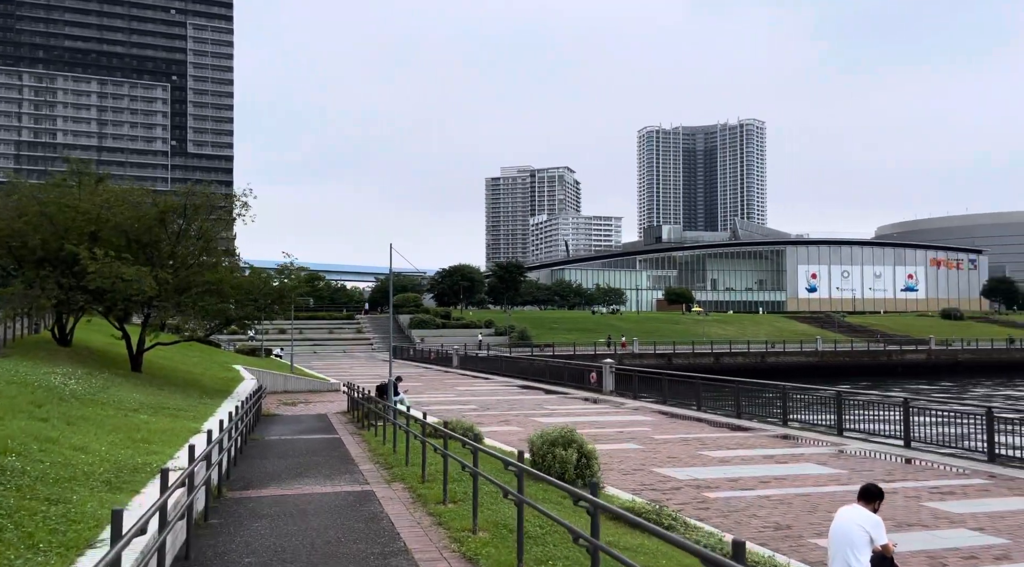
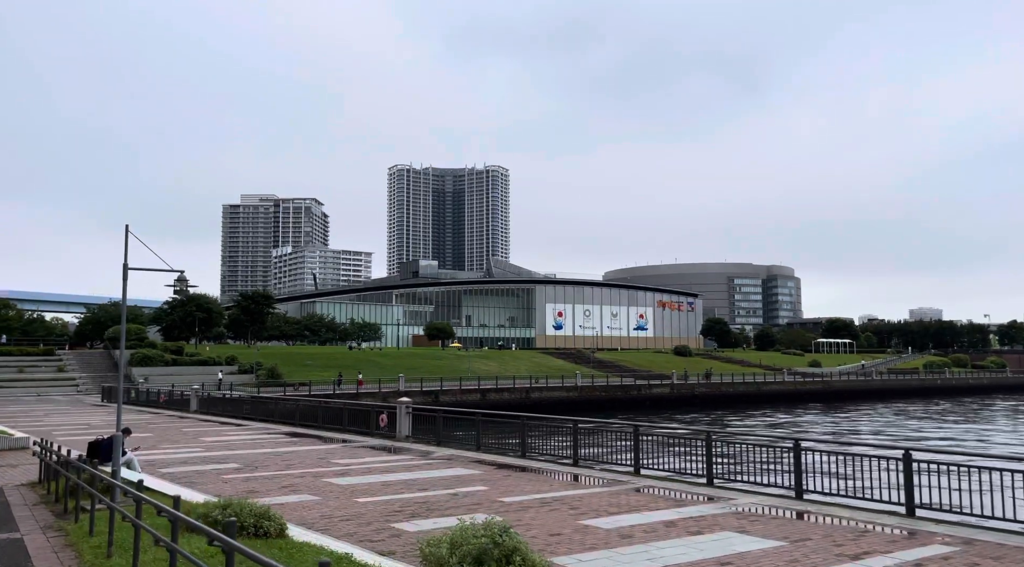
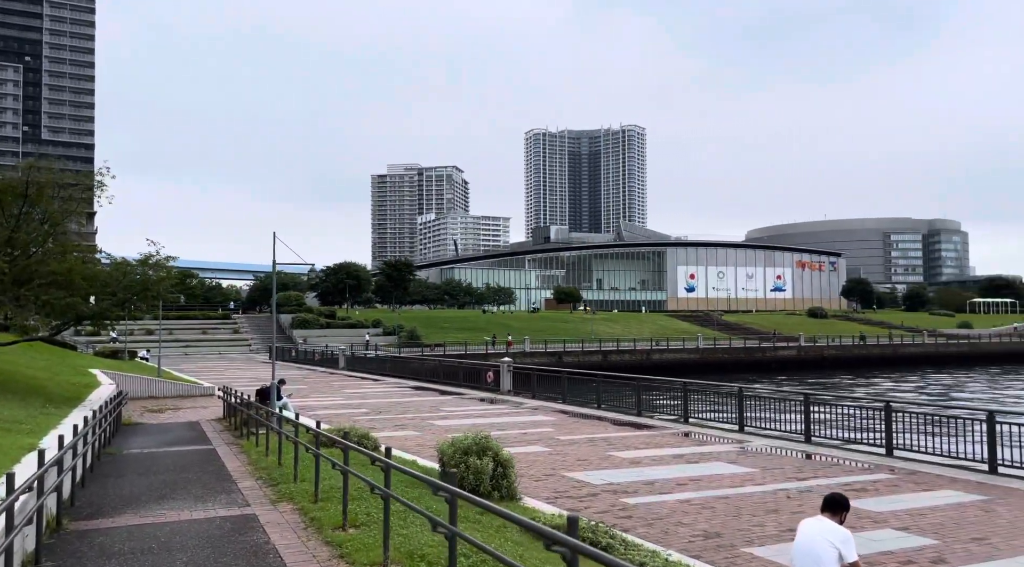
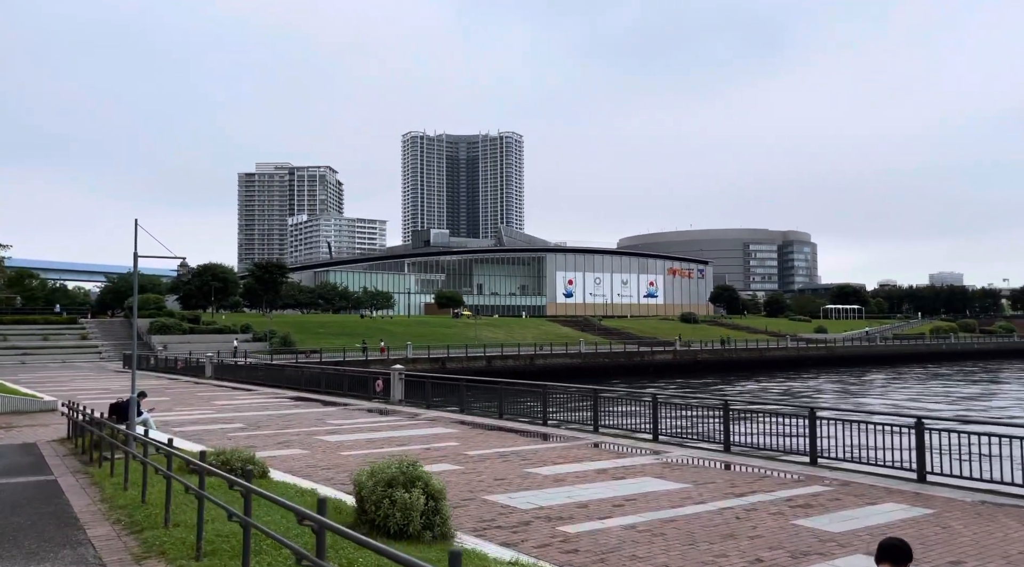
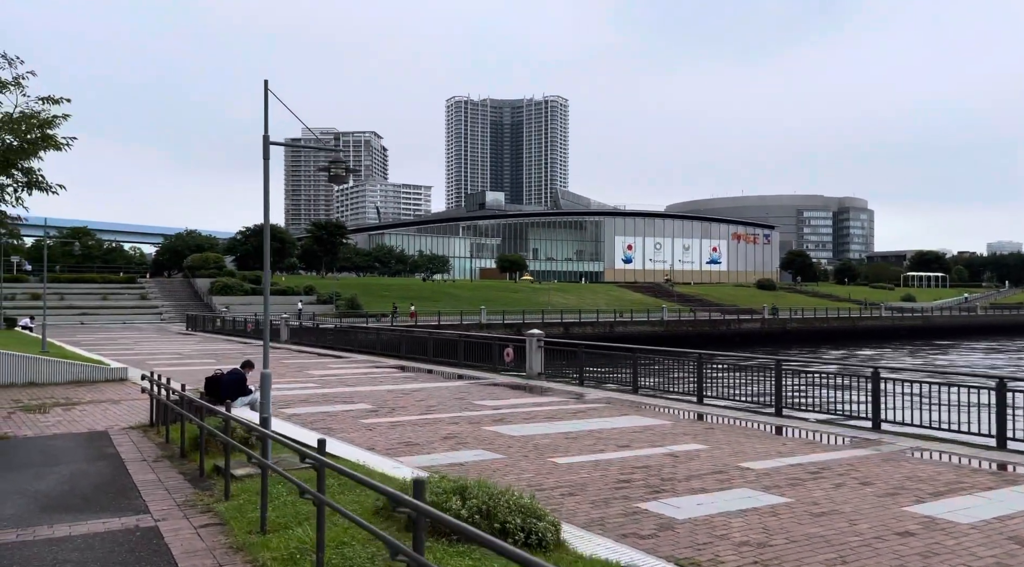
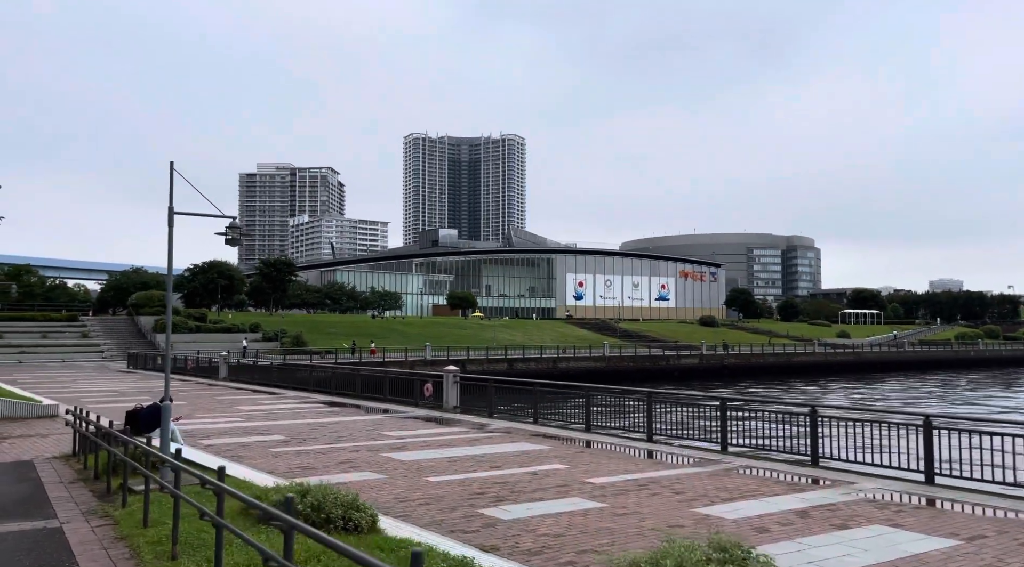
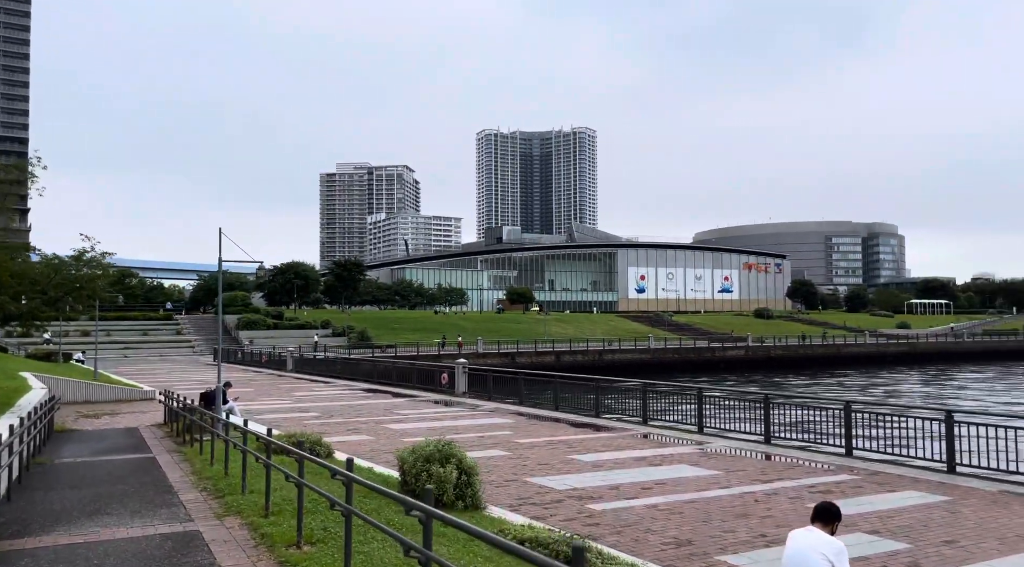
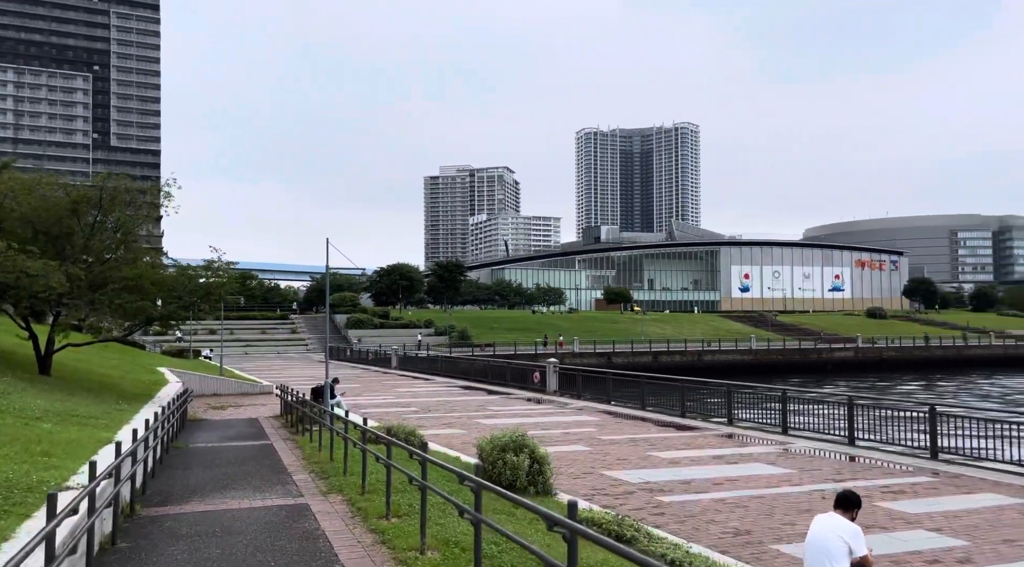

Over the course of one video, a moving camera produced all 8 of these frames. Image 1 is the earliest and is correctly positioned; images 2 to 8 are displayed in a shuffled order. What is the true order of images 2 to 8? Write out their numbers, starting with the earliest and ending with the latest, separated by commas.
8, 3, 7, 4, 2, 6, 5
